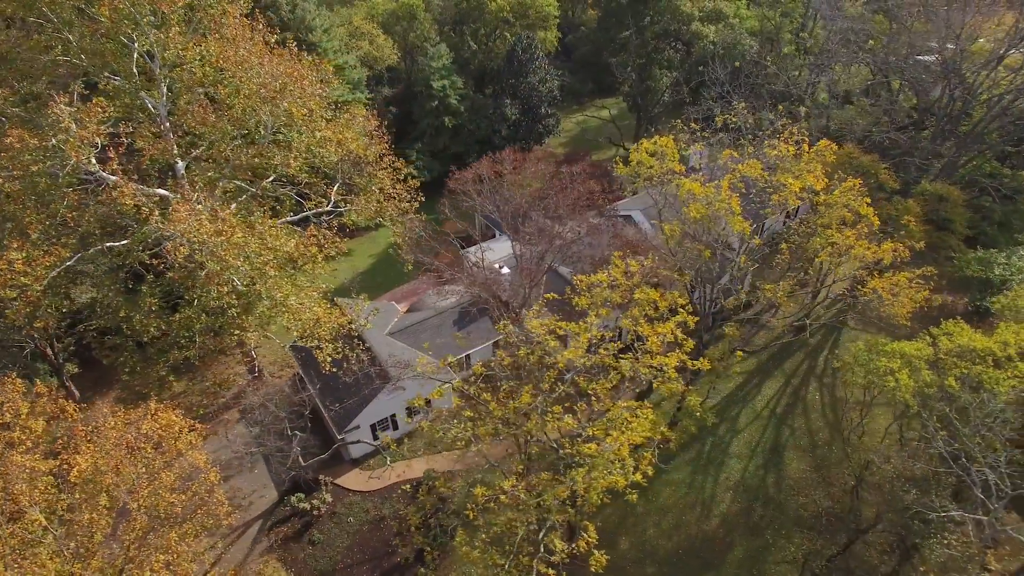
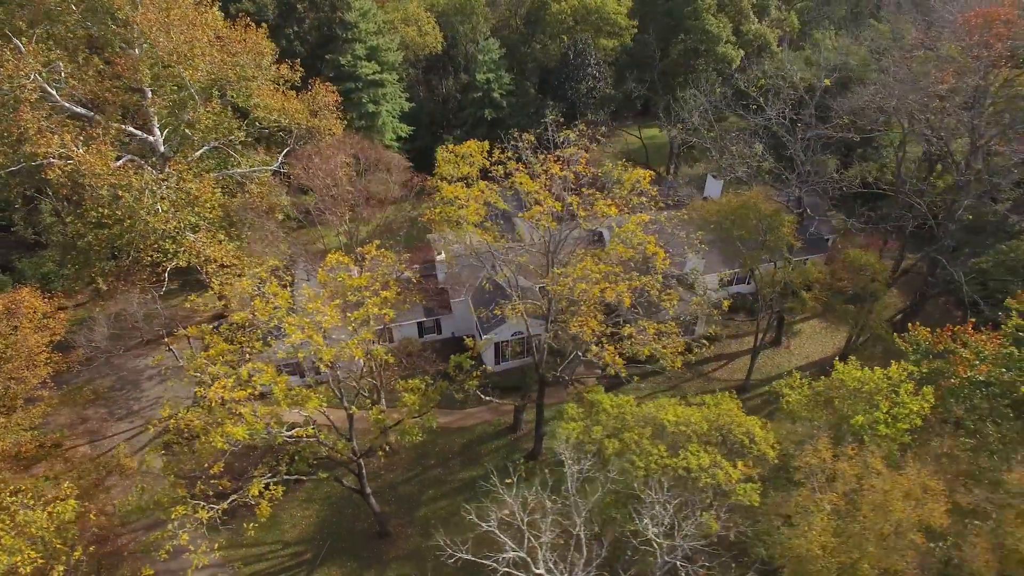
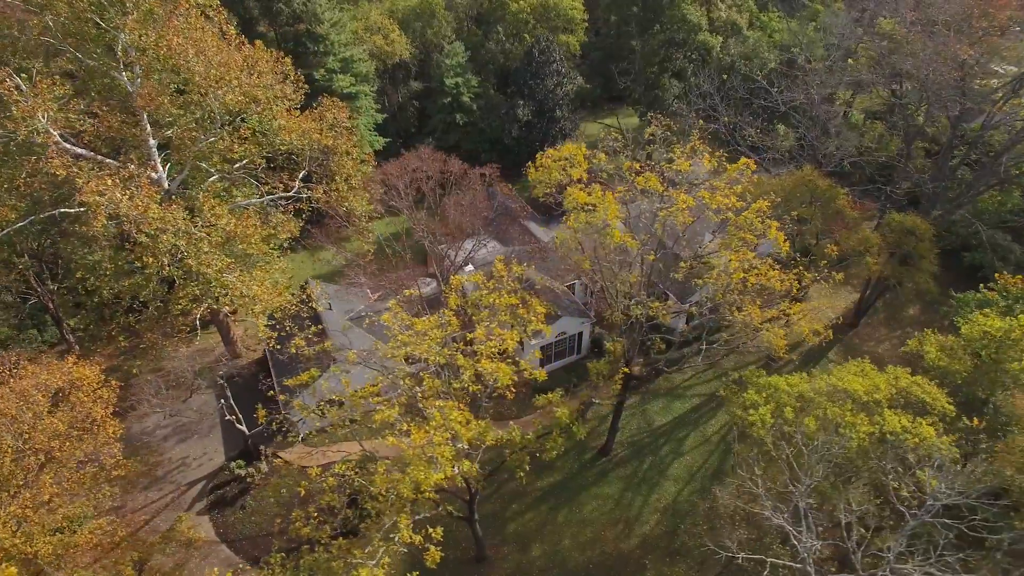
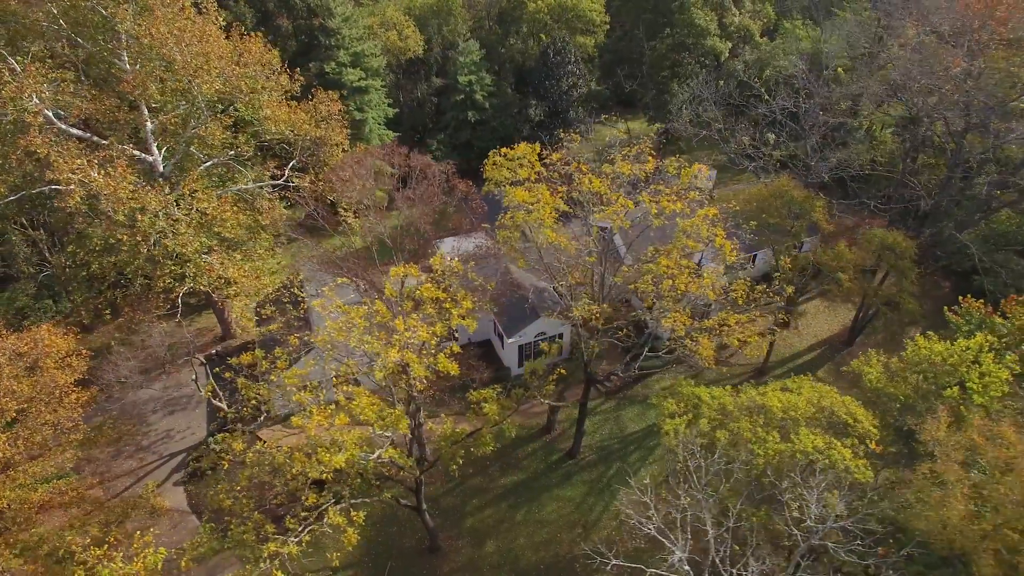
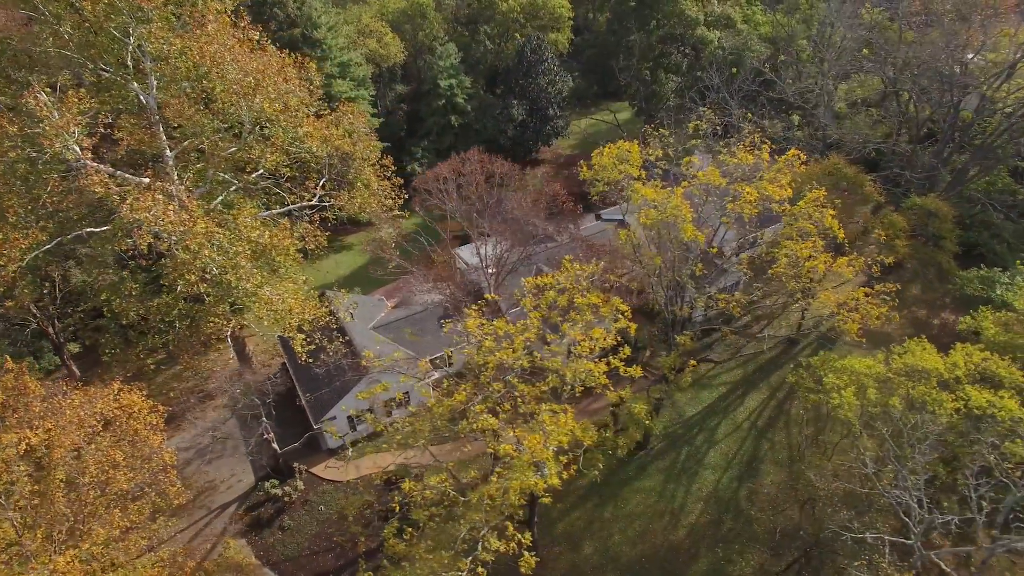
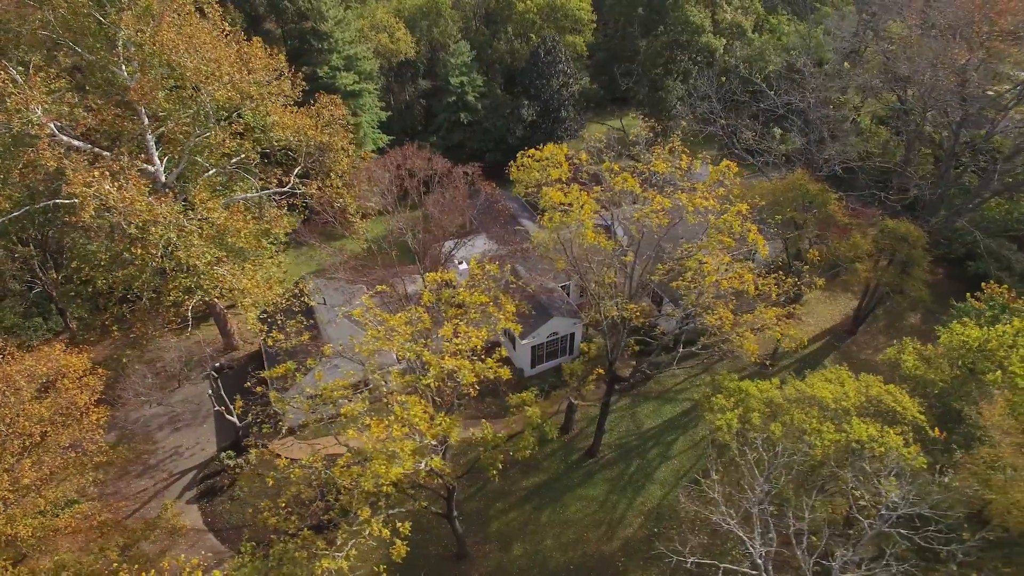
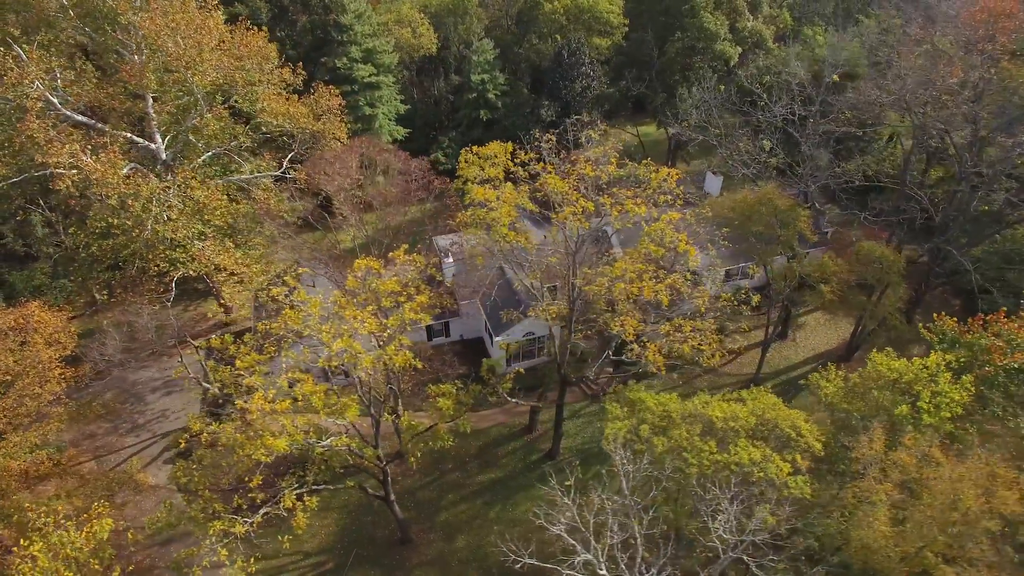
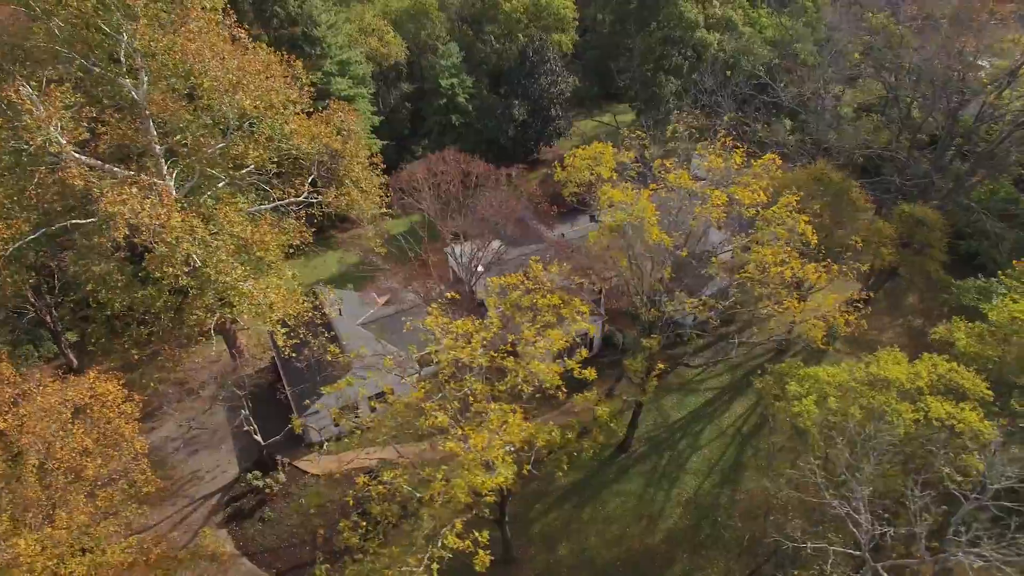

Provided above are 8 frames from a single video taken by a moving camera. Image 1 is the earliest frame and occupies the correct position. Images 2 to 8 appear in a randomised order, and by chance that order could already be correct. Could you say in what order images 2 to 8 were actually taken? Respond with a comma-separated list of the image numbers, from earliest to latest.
5, 8, 3, 6, 4, 7, 2
